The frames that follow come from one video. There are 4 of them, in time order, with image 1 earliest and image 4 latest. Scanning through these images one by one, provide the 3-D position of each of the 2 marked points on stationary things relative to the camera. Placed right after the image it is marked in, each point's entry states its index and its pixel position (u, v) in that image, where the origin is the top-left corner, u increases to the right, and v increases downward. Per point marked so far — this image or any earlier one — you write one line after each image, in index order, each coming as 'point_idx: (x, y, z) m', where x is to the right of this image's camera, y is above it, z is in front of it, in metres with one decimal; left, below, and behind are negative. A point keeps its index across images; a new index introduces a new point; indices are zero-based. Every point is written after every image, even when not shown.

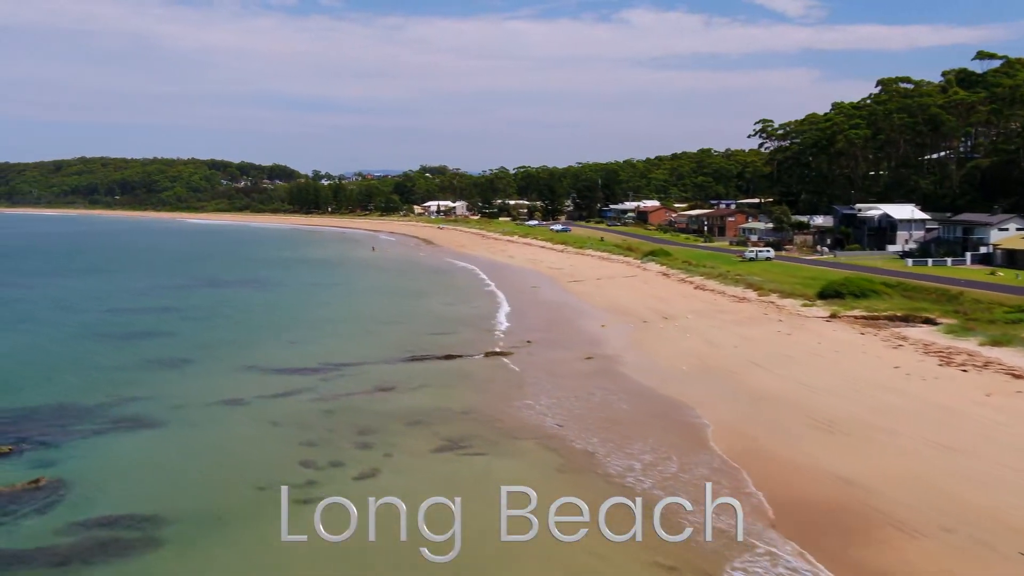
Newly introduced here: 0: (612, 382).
0: (+2.0, -1.9, +17.5) m
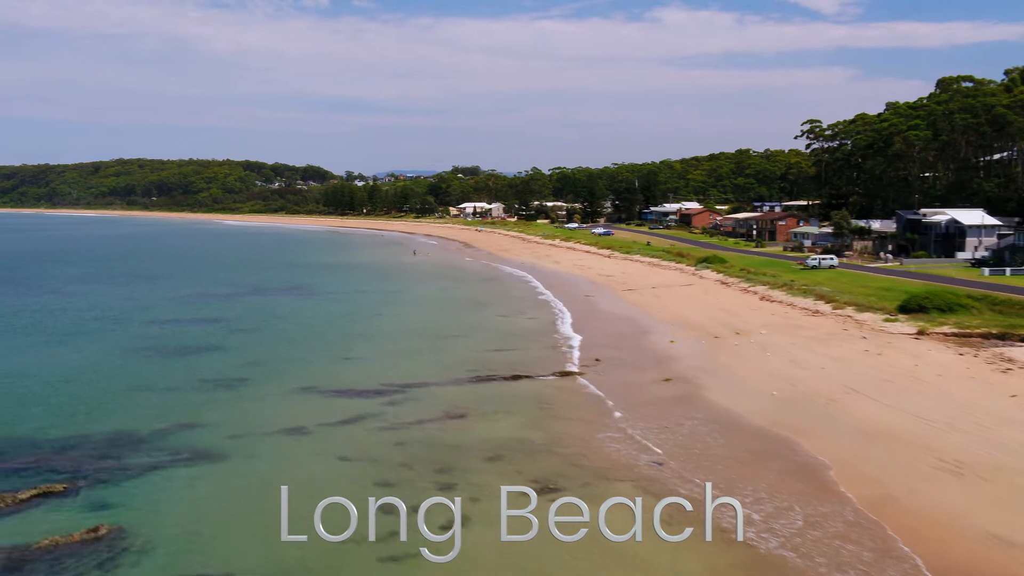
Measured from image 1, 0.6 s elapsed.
0: (+3.4, -2.2, +16.2) m
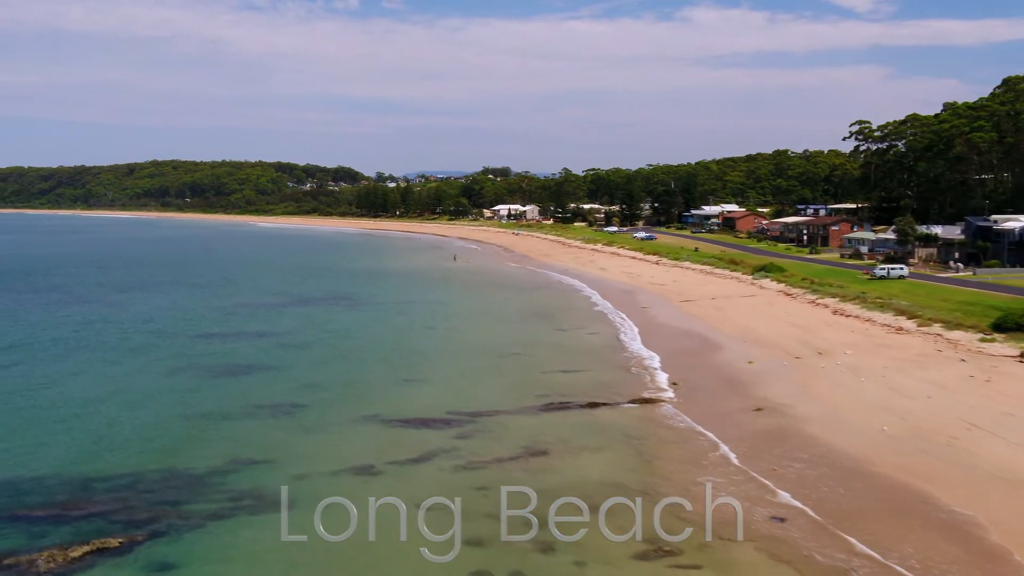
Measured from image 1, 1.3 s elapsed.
0: (+4.9, -2.6, +14.6) m
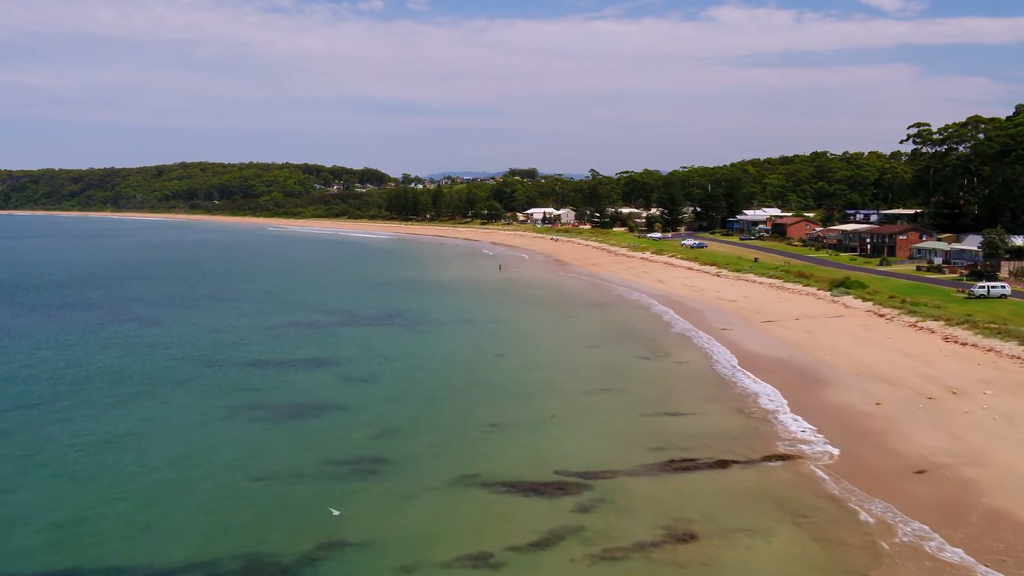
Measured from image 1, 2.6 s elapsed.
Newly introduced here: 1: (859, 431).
0: (+6.8, -3.3, +12.1) m
1: (+6.9, -2.8, +17.6) m
